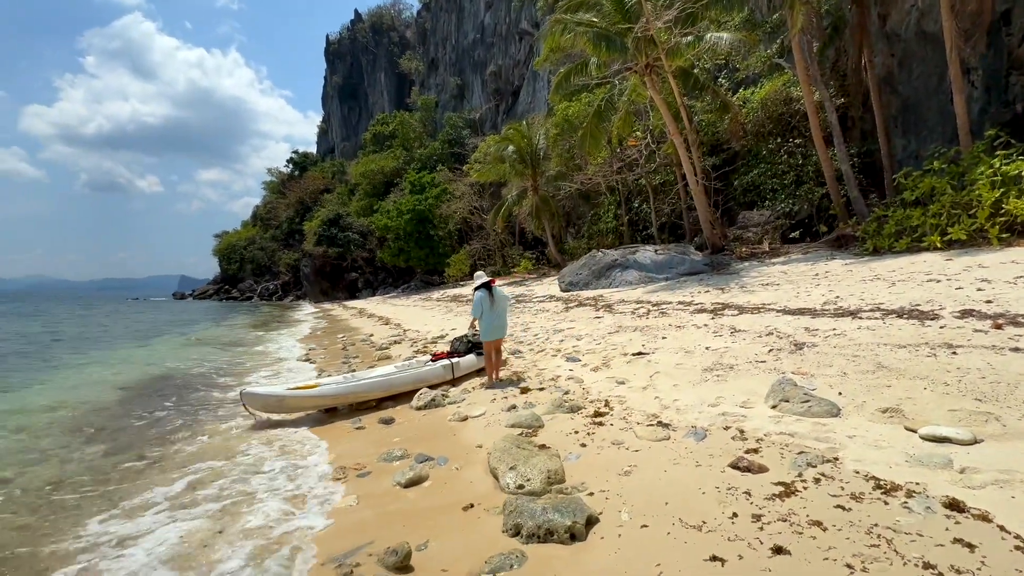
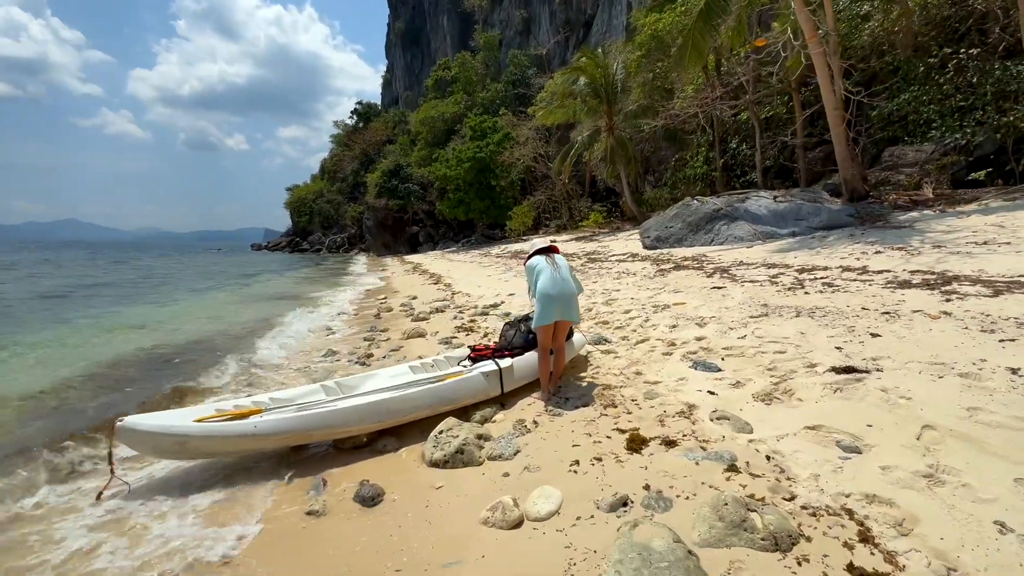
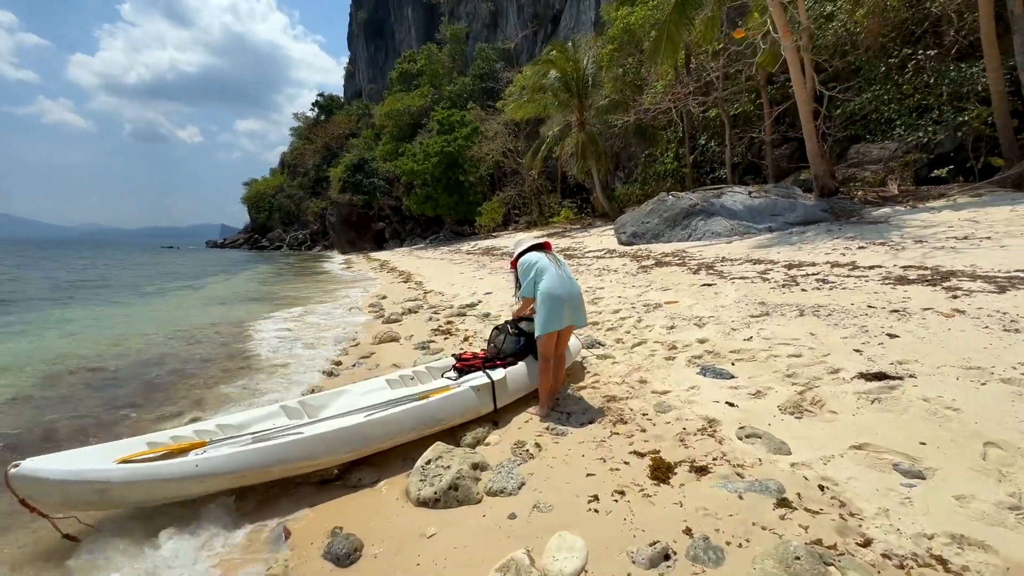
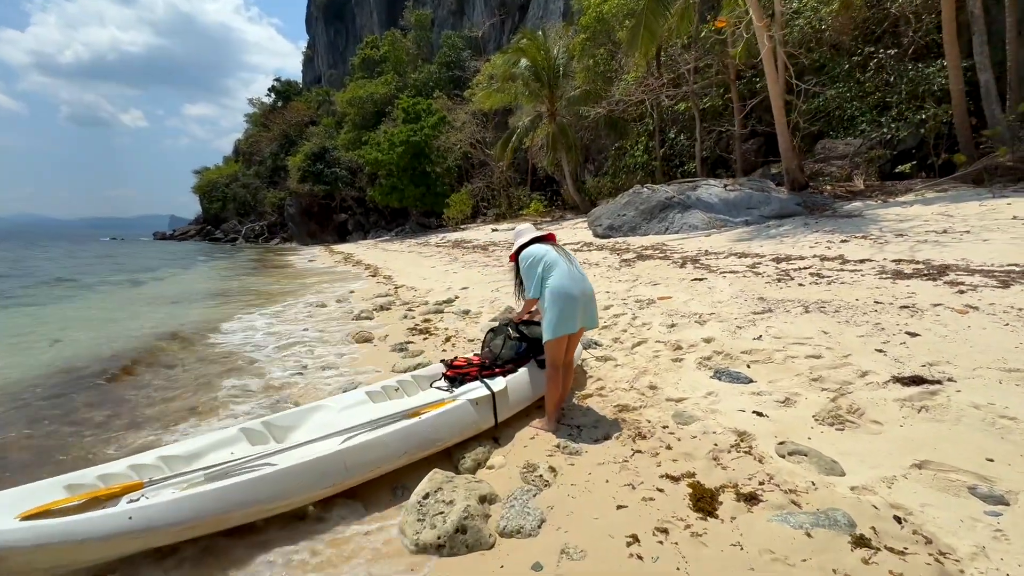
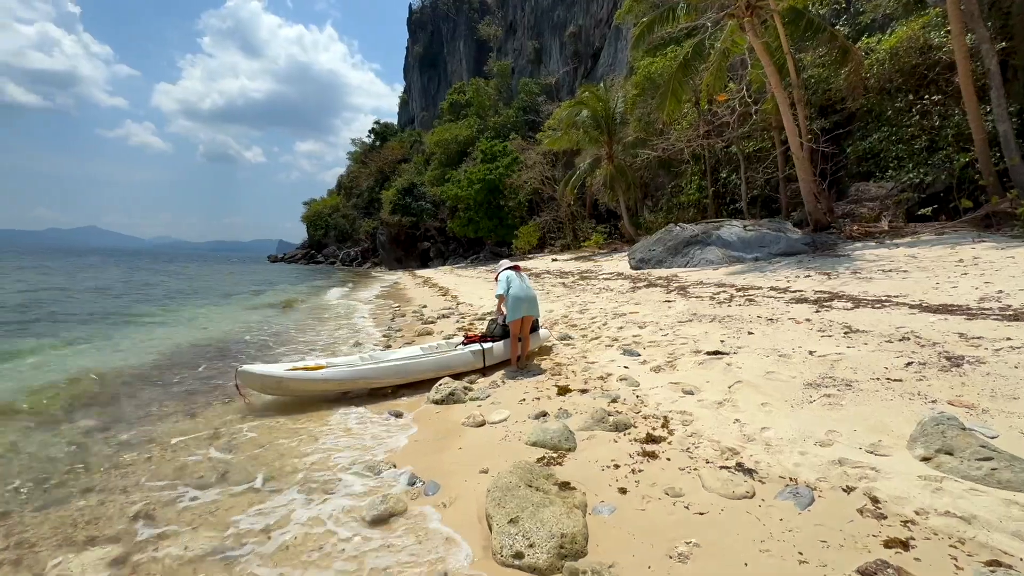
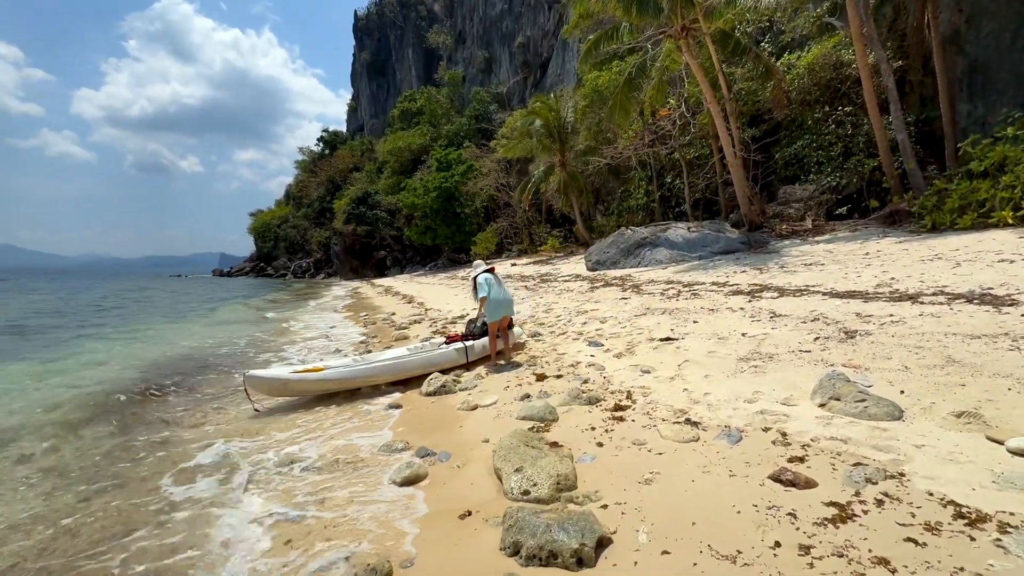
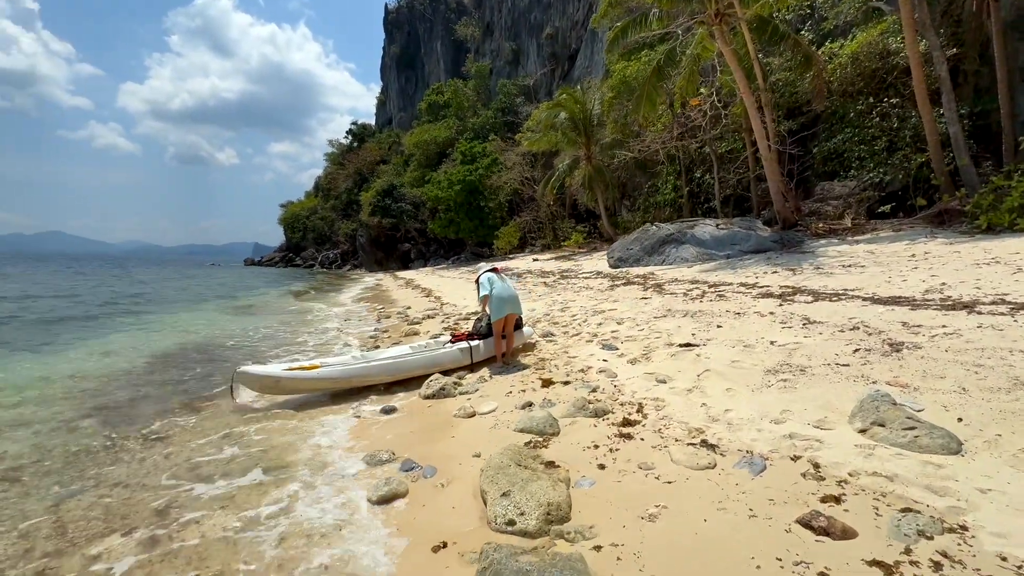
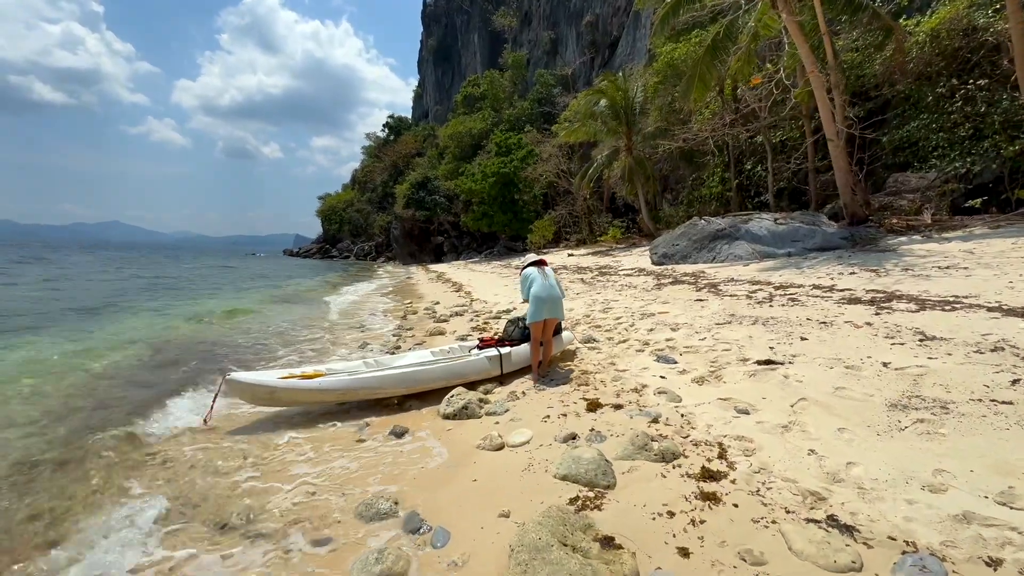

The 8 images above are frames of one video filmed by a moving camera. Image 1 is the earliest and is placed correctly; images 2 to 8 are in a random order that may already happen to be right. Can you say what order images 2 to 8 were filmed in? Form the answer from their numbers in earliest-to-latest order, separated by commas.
6, 7, 5, 8, 2, 3, 4
